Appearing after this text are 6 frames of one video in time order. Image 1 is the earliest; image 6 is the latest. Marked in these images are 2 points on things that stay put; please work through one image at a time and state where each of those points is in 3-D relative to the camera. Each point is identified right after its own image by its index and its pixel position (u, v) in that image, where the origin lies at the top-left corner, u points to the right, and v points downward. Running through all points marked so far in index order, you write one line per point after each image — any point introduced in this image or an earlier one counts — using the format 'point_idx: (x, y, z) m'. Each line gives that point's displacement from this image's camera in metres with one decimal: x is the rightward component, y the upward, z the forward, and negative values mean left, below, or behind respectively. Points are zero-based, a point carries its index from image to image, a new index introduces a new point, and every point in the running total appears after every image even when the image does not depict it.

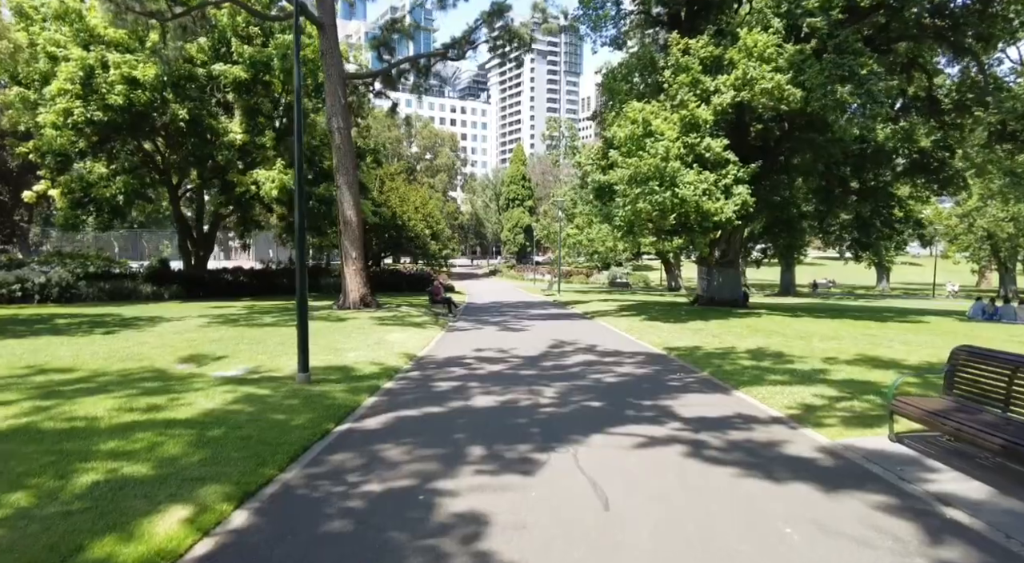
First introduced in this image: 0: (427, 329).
0: (-2.4, -1.4, +17.8) m
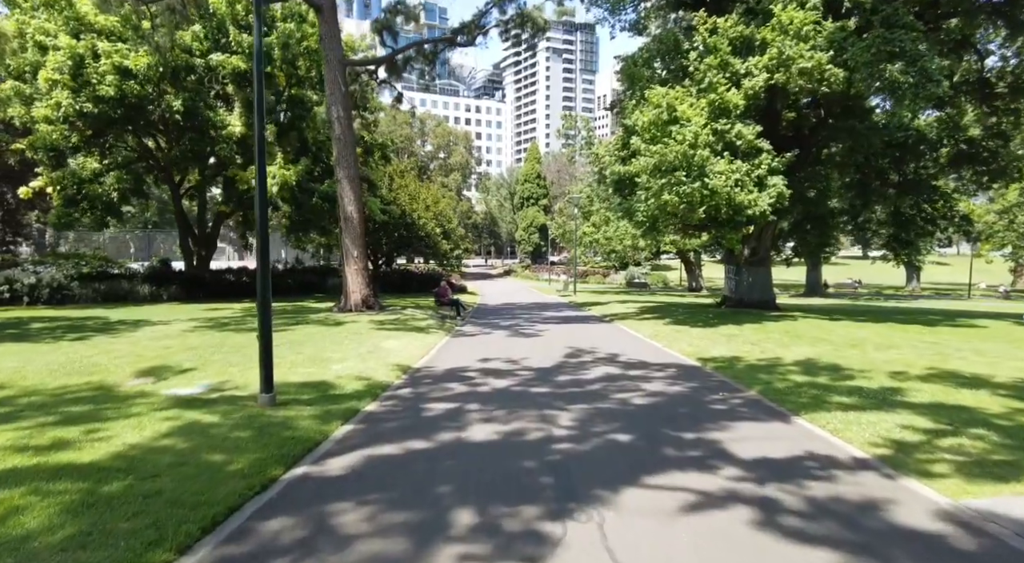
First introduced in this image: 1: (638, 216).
0: (-2.1, -1.4, +16.2) m
1: (+3.9, +2.0, +19.3) m
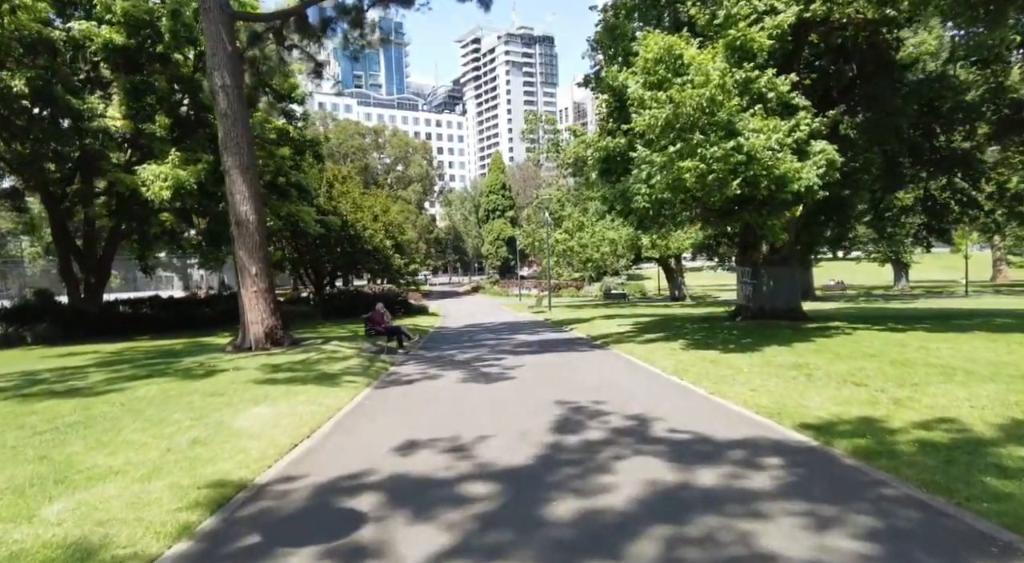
0: (-2.9, -1.8, +10.5) m
1: (+2.9, +1.8, +14.0) m
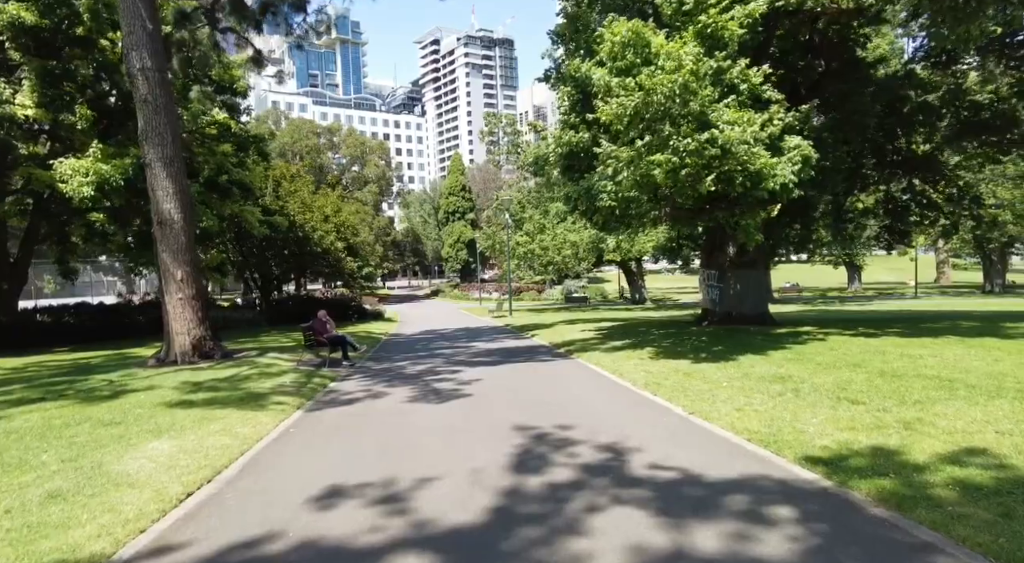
0: (-3.6, -1.9, +9.1) m
1: (+1.9, +1.7, +13.0) m
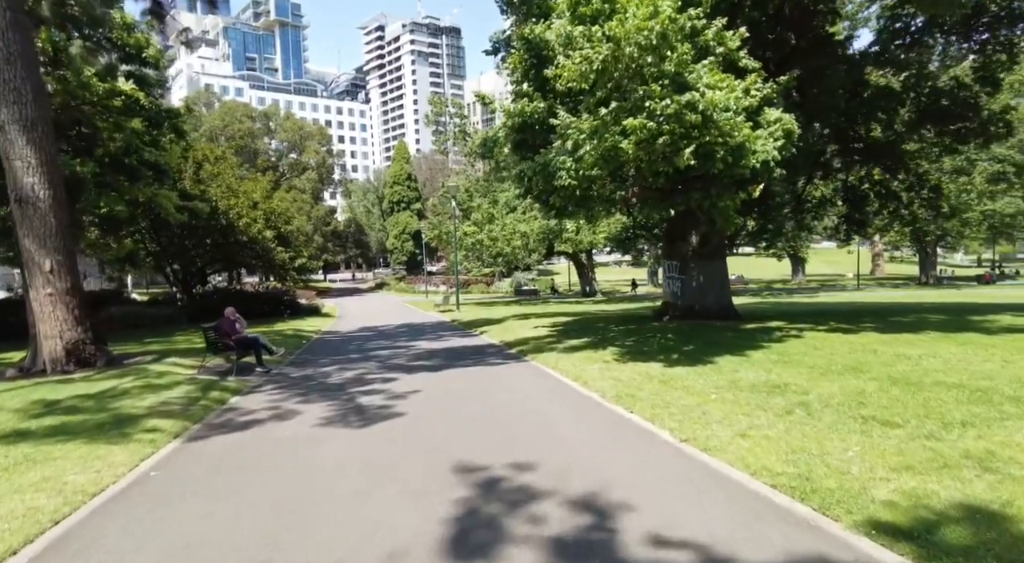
0: (-4.2, -1.8, +6.9) m
1: (+0.9, +1.9, +11.1) m
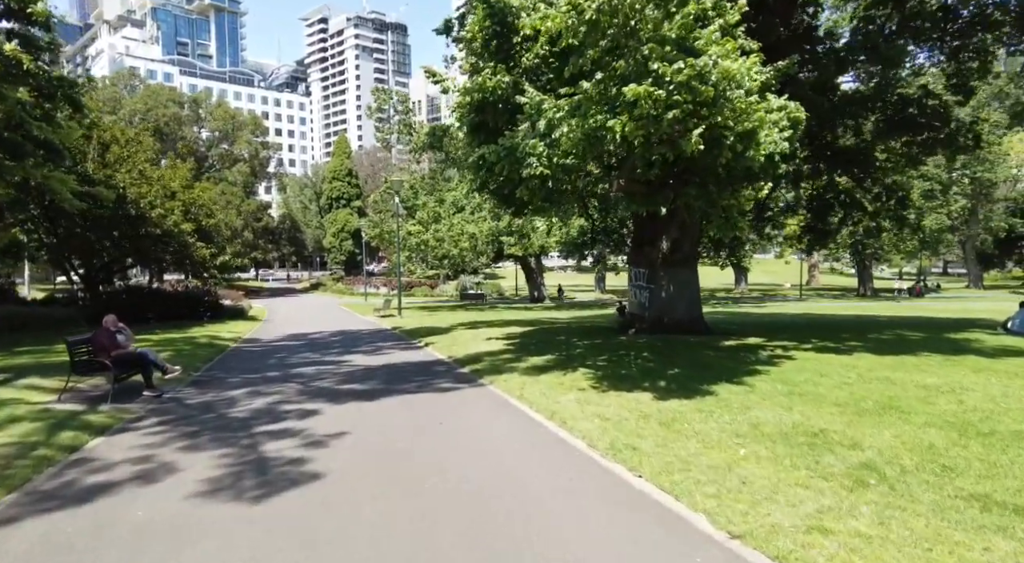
0: (-4.5, -1.8, +4.4) m
1: (+0.3, +1.7, +9.1) m
